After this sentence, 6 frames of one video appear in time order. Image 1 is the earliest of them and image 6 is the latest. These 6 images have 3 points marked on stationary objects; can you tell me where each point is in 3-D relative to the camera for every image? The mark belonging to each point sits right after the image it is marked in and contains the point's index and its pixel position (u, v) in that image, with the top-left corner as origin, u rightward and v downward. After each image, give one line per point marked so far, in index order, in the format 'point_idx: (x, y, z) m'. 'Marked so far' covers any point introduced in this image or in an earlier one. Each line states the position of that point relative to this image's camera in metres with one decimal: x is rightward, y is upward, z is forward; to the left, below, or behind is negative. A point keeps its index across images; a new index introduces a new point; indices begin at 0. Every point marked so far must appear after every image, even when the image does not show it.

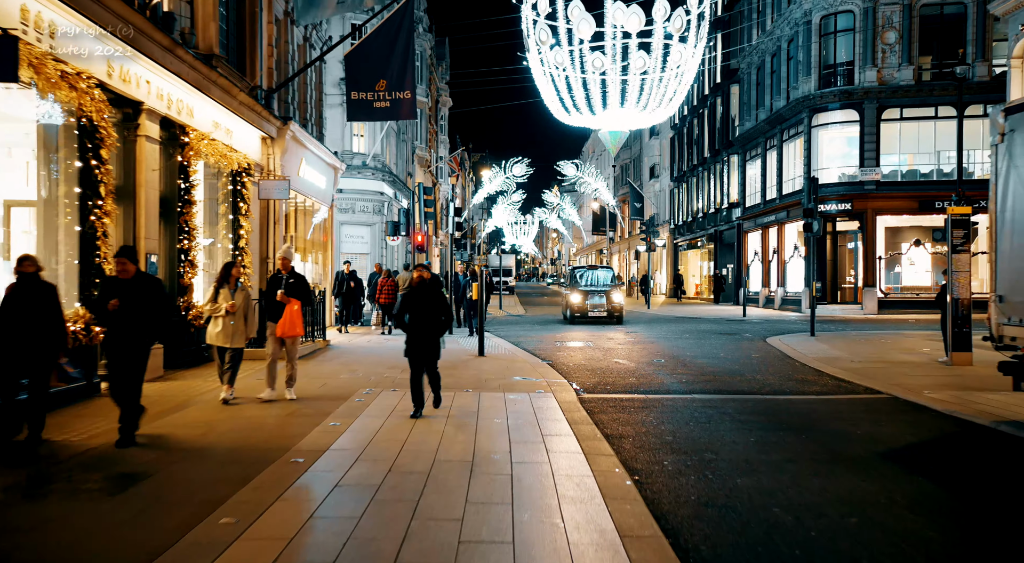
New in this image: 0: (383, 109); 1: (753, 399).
0: (-2.6, +3.5, +16.5) m
1: (+2.9, -1.4, +9.9) m
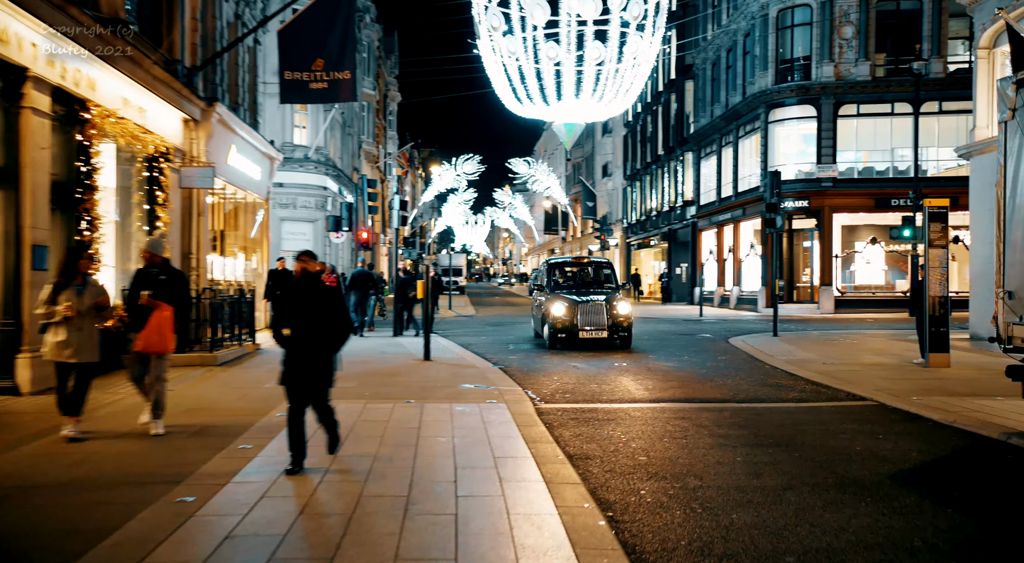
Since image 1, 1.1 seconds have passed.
0: (-3.6, +3.6, +15.1) m
1: (+2.4, -1.4, +8.9) m
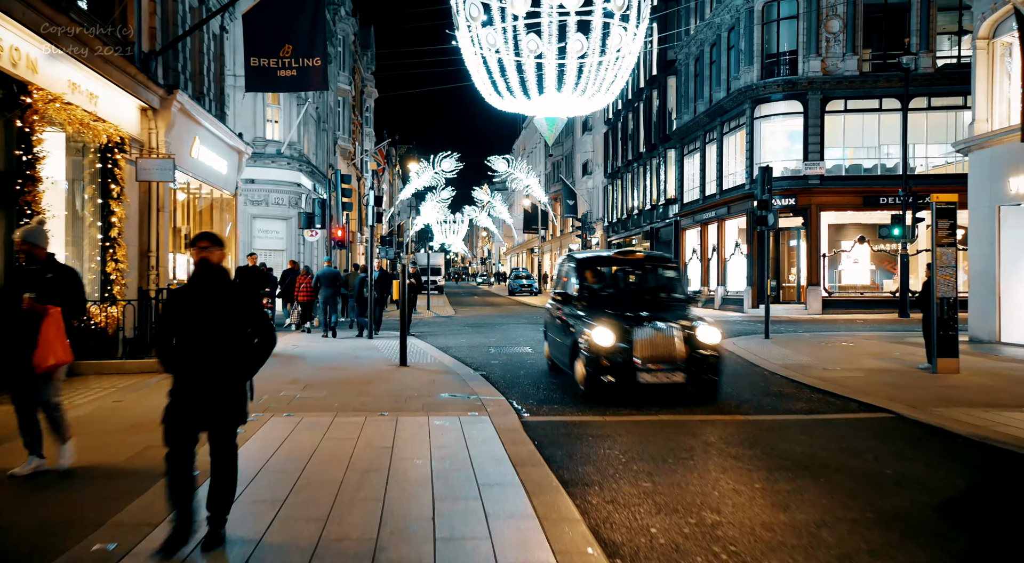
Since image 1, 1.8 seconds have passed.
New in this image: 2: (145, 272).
0: (-3.9, +3.6, +14.2) m
1: (+2.2, -1.4, +8.1) m
2: (-6.1, +0.2, +13.6) m
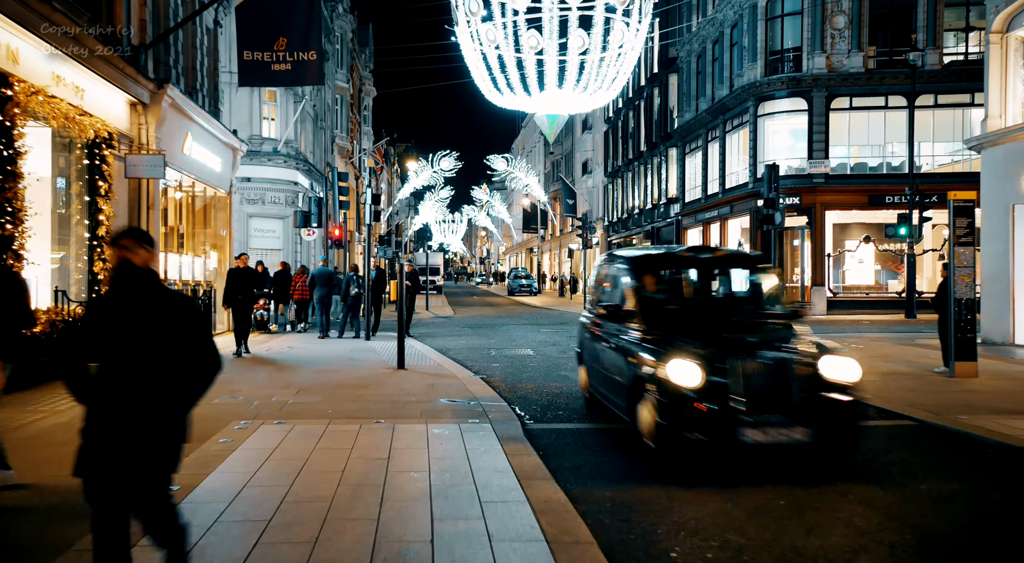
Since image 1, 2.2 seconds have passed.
0: (-3.9, +3.5, +13.8) m
1: (+2.2, -1.4, +7.7) m
2: (-6.1, +0.2, +13.2) m
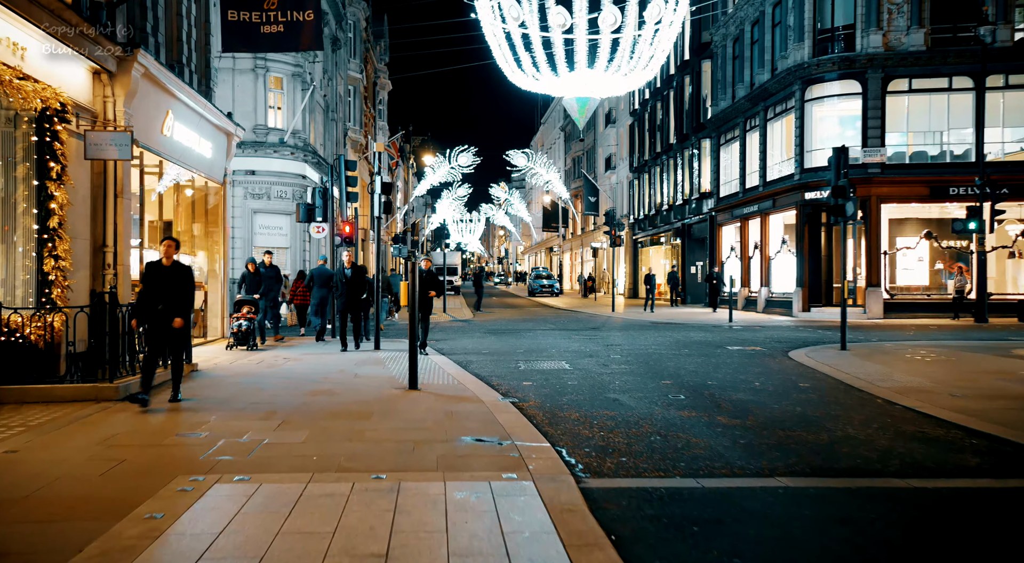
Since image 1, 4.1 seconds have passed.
0: (-3.4, +3.5, +11.7) m
1: (+2.6, -1.4, +5.5) m
2: (-5.6, +0.1, +11.1) m
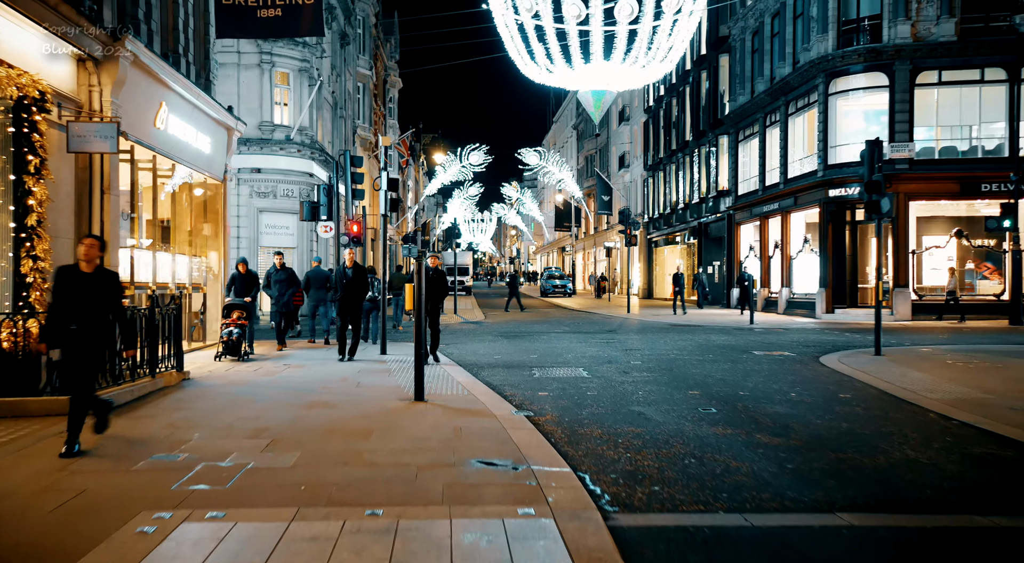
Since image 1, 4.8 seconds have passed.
0: (-3.2, +3.5, +10.9) m
1: (+2.7, -1.4, +4.6) m
2: (-5.5, +0.1, +10.4) m
